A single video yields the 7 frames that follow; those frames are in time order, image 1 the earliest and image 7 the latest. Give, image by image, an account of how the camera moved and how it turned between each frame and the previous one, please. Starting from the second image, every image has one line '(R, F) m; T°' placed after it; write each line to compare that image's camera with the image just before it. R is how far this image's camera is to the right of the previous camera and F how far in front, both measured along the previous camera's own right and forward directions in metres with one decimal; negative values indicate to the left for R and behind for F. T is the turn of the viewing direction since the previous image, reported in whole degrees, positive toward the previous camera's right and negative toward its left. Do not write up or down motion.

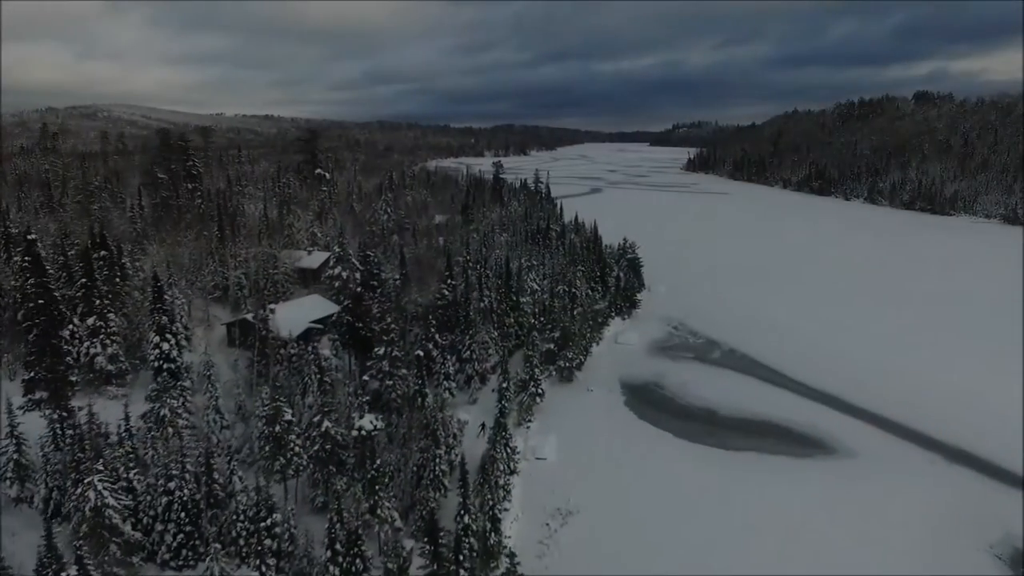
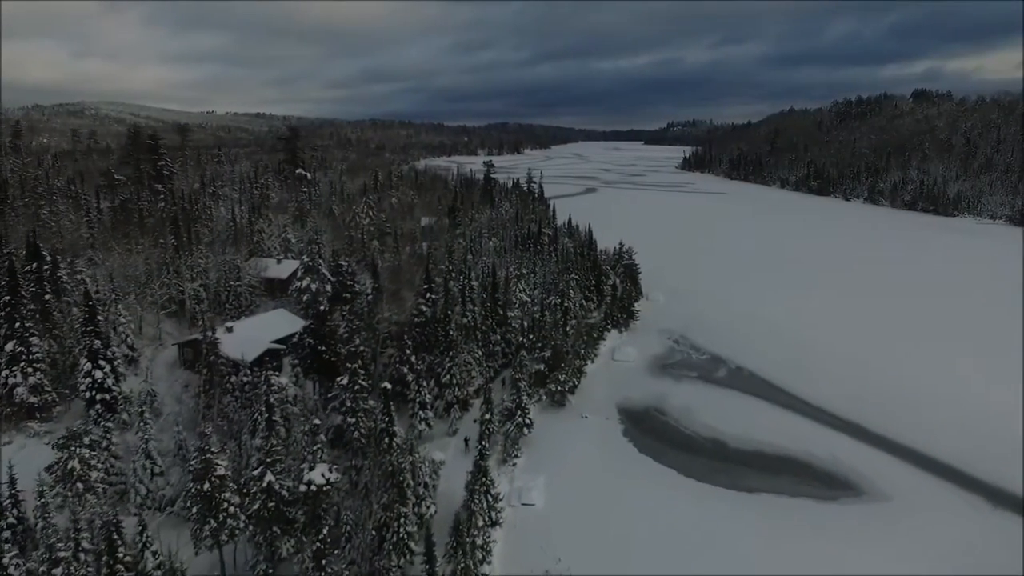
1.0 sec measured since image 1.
(+0.6, +4.5) m; 0°
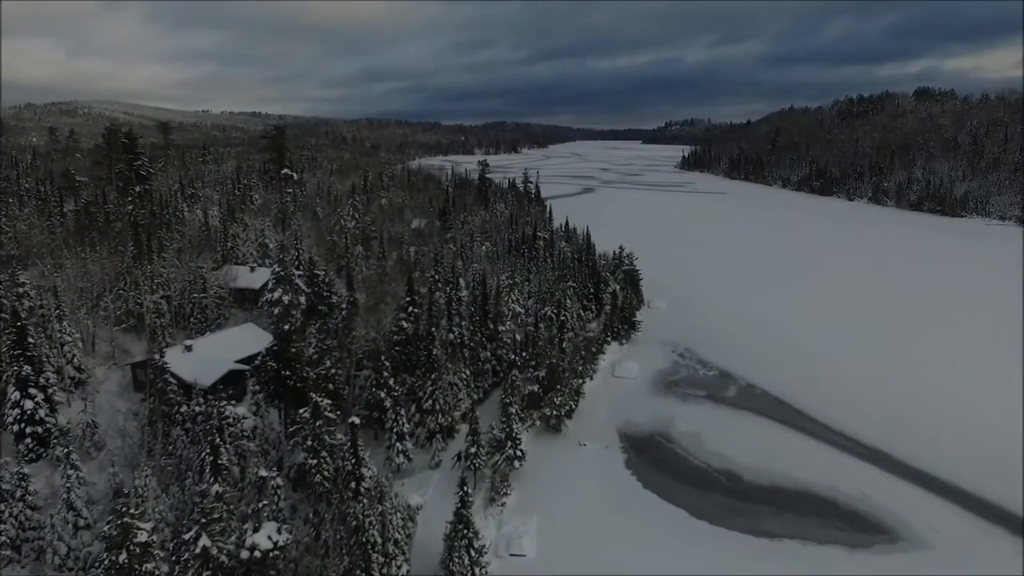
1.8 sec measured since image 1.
(+0.5, +4.0) m; 0°
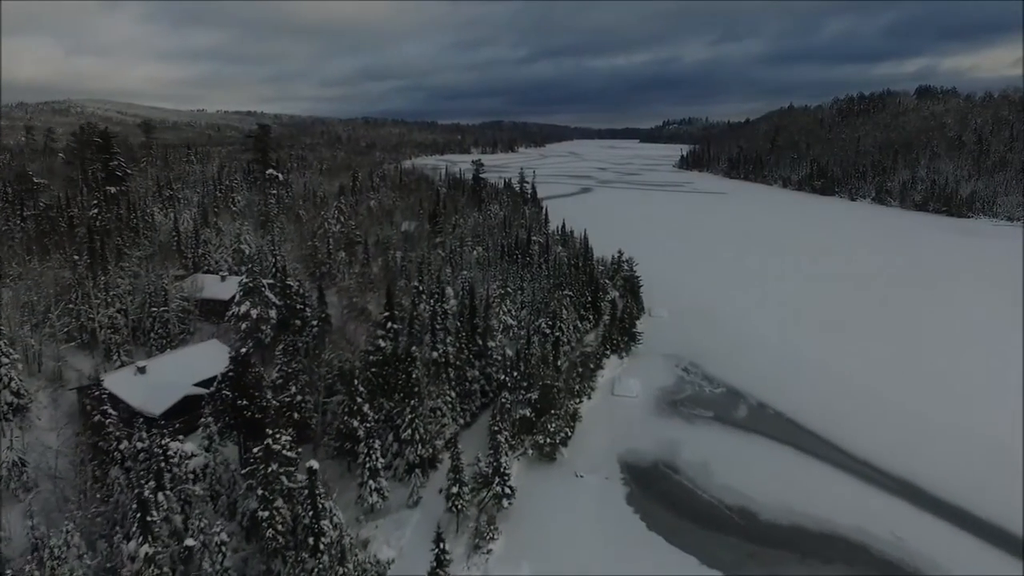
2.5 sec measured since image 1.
(+0.5, +3.6) m; 0°
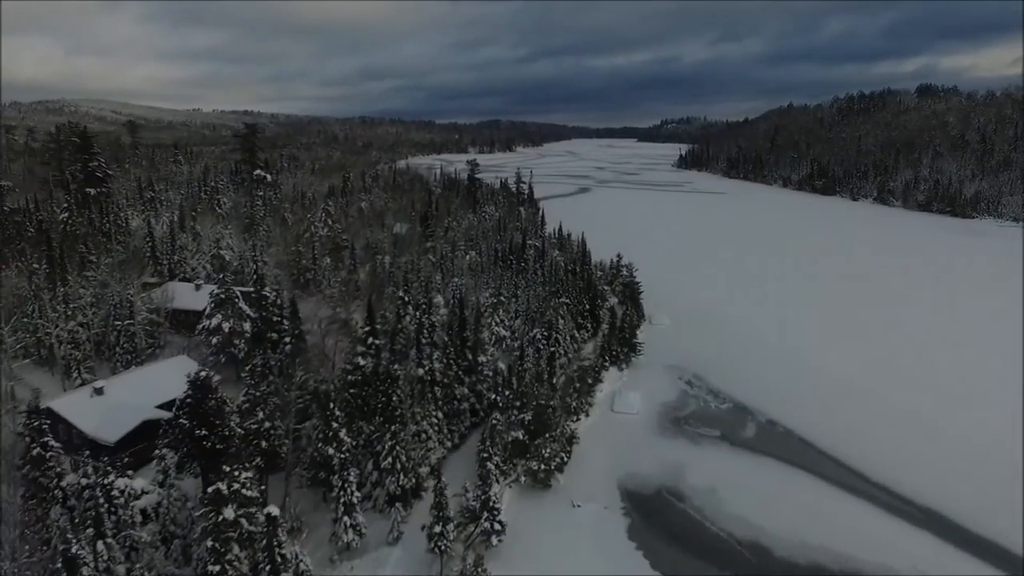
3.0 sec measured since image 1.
(+0.4, +2.7) m; 0°
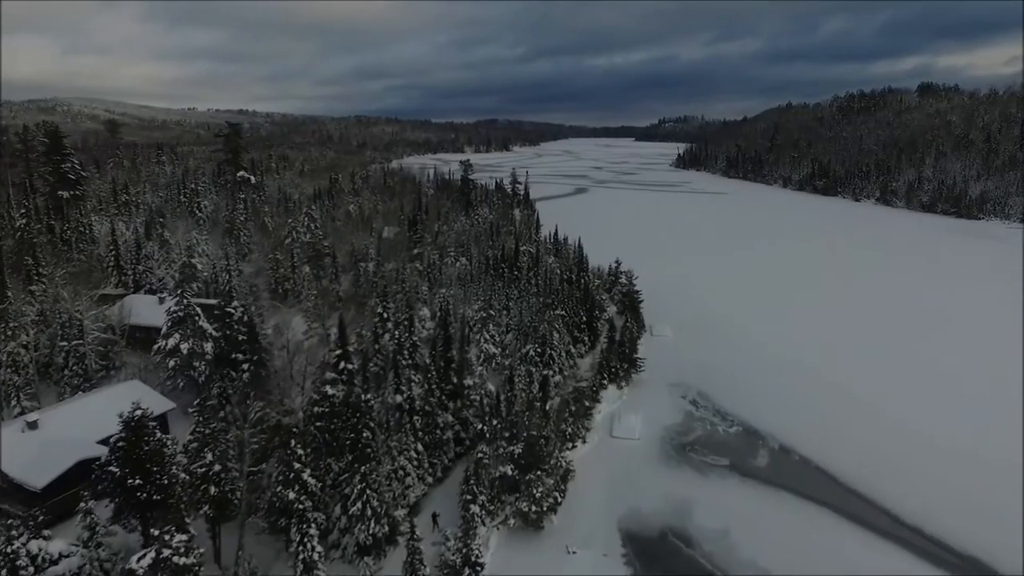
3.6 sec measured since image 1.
(+0.5, +3.4) m; 0°
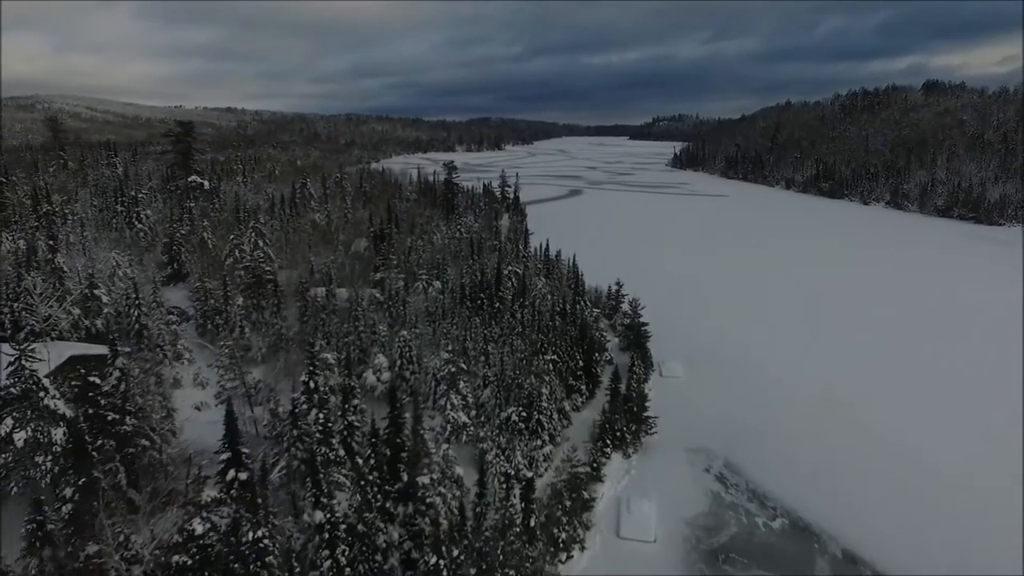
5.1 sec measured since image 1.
(+0.9, +9.2) m; +1°
